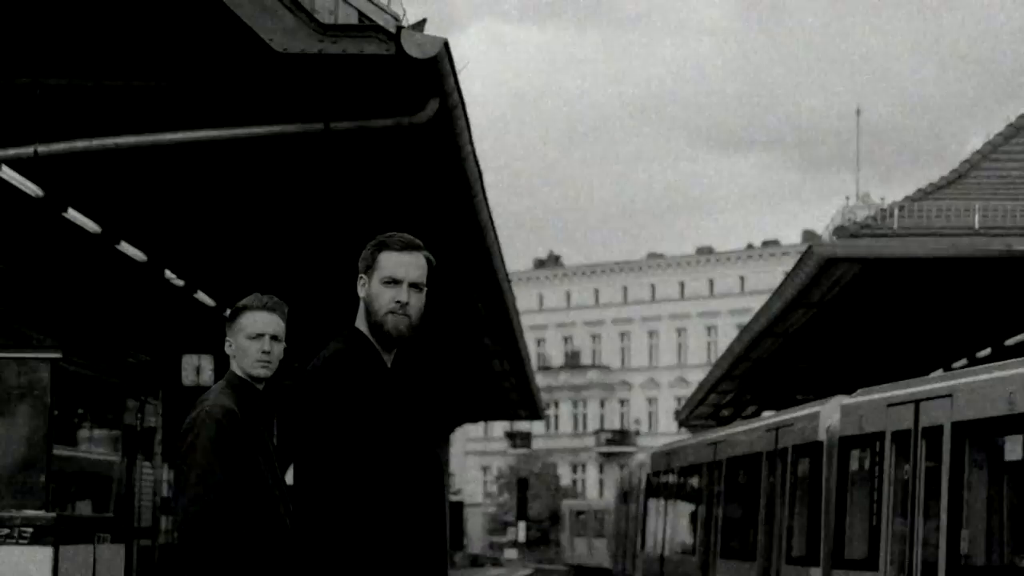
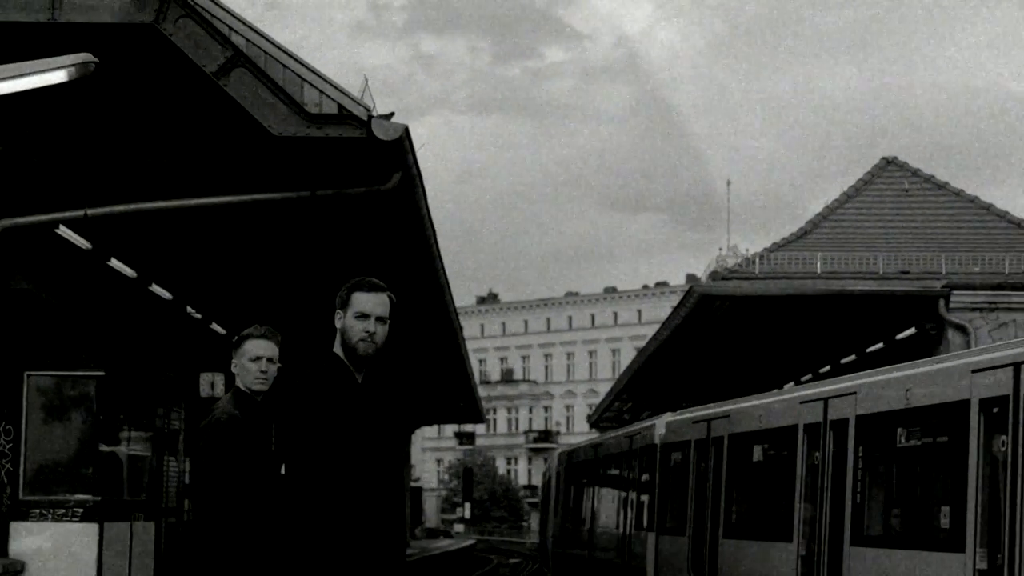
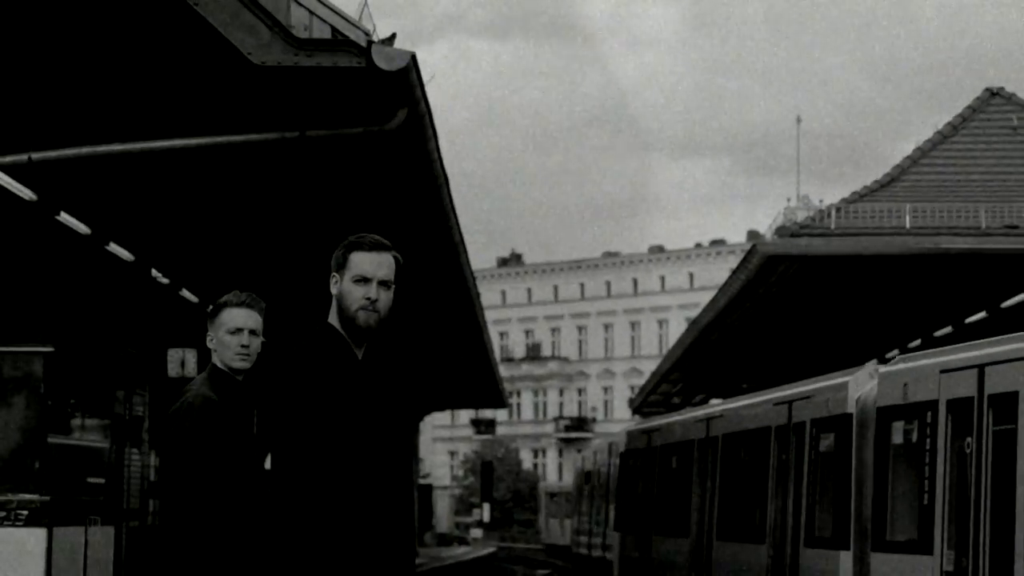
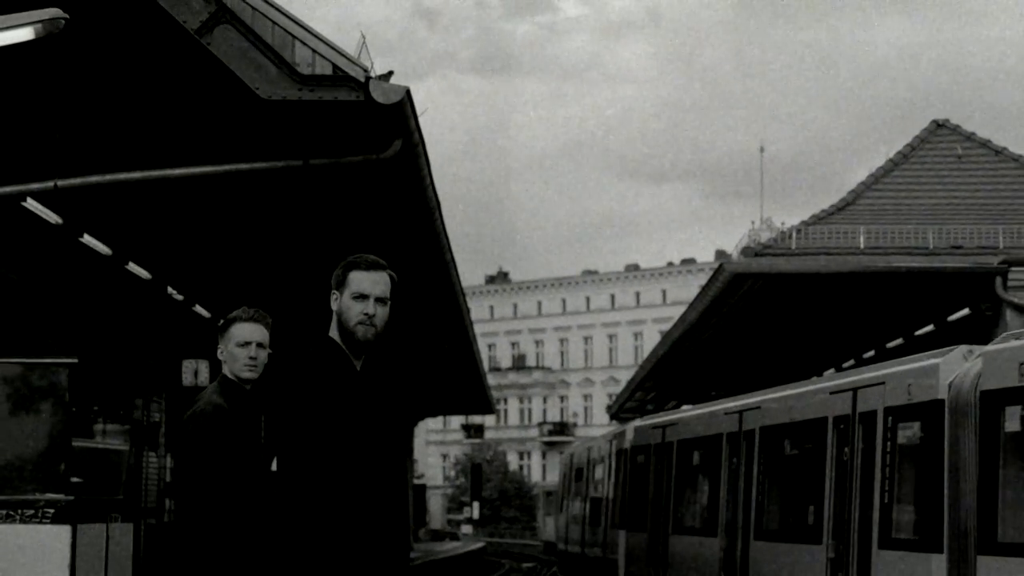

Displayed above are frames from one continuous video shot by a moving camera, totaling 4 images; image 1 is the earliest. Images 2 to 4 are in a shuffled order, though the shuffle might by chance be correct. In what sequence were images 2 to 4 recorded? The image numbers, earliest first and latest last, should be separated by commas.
3, 4, 2
